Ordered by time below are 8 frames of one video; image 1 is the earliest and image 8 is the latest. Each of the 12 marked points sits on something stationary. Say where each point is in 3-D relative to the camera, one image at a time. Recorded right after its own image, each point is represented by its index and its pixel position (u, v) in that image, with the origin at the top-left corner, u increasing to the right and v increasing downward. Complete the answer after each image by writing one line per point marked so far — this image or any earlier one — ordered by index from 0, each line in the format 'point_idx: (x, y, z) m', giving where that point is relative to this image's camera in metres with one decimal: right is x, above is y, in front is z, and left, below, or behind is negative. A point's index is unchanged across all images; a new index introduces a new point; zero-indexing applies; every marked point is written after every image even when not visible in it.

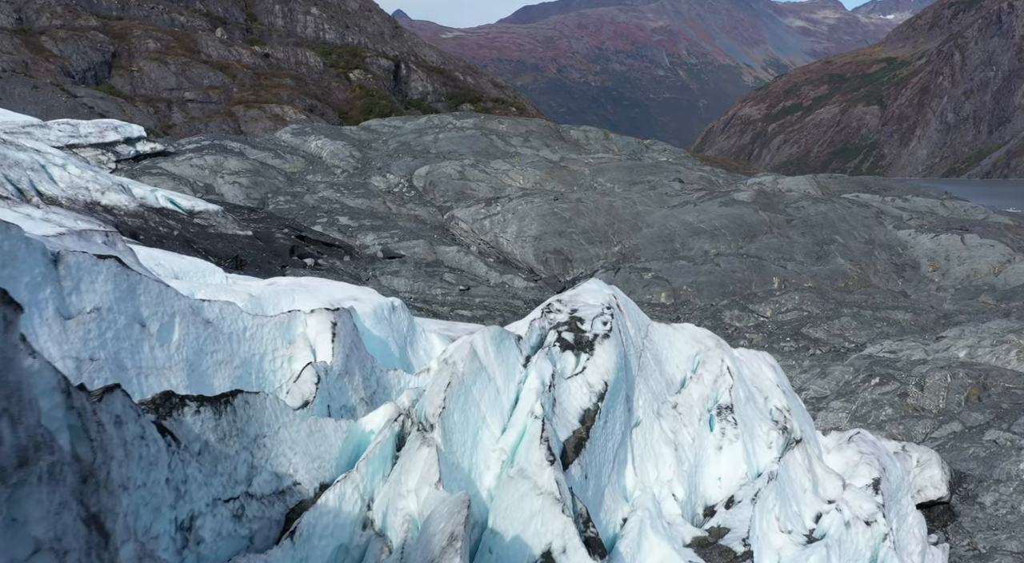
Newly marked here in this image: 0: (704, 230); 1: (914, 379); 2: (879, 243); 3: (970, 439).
0: (+4.3, +1.1, +18.9) m
1: (+5.3, -1.3, +11.1) m
2: (+8.0, +0.8, +18.3) m
3: (+5.3, -1.8, +9.8) m
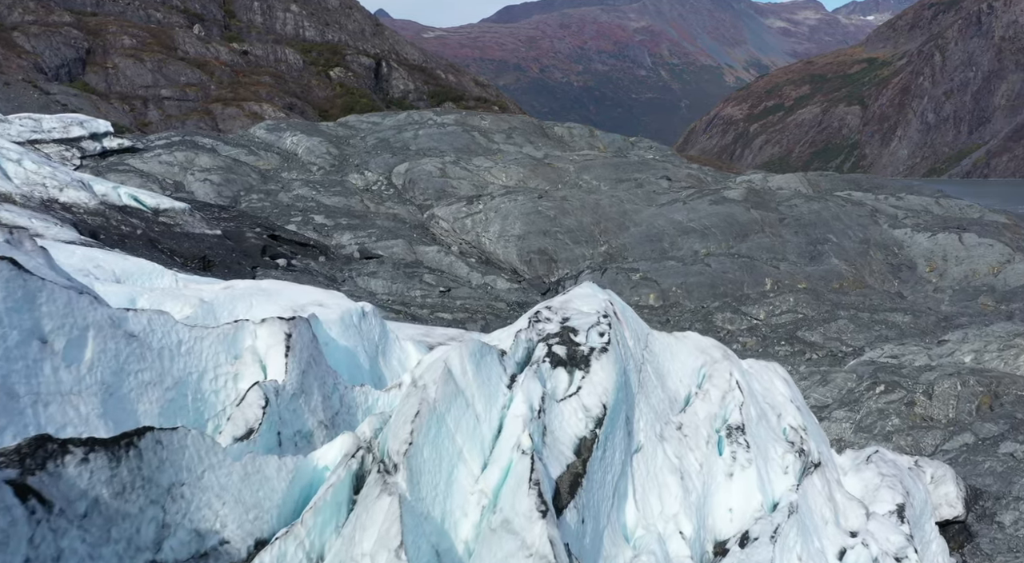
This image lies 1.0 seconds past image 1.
0: (+3.9, +1.1, +18.2) m
1: (+5.1, -1.3, +10.5) m
2: (+7.6, +0.8, +17.7) m
3: (+5.1, -1.9, +9.2) m
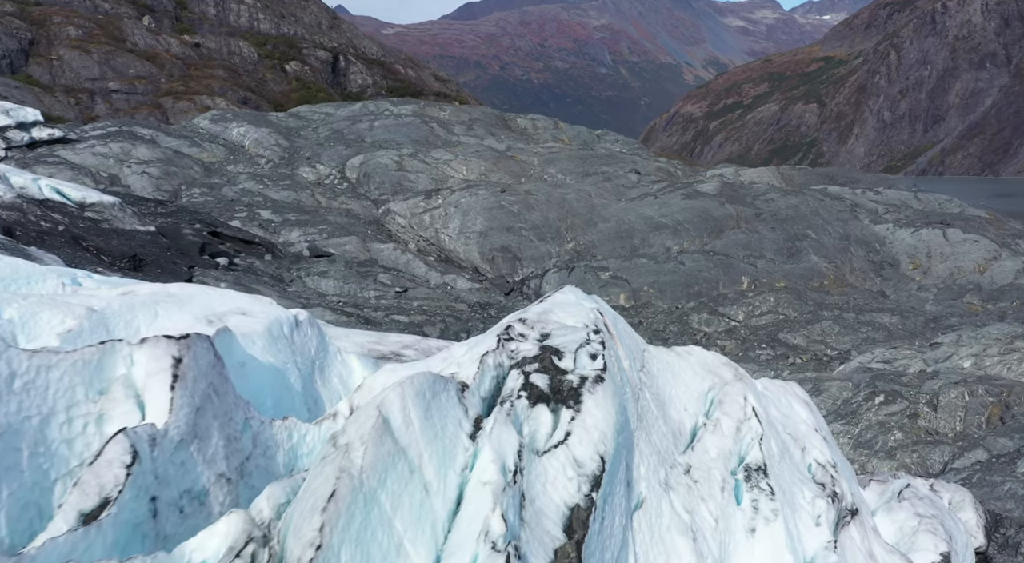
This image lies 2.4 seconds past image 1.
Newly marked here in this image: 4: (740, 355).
0: (+3.1, +1.2, +17.2) m
1: (+4.7, -1.3, +9.5) m
2: (+6.9, +0.8, +16.8) m
3: (+4.7, -1.9, +8.2) m
4: (+3.6, -1.2, +13.4) m
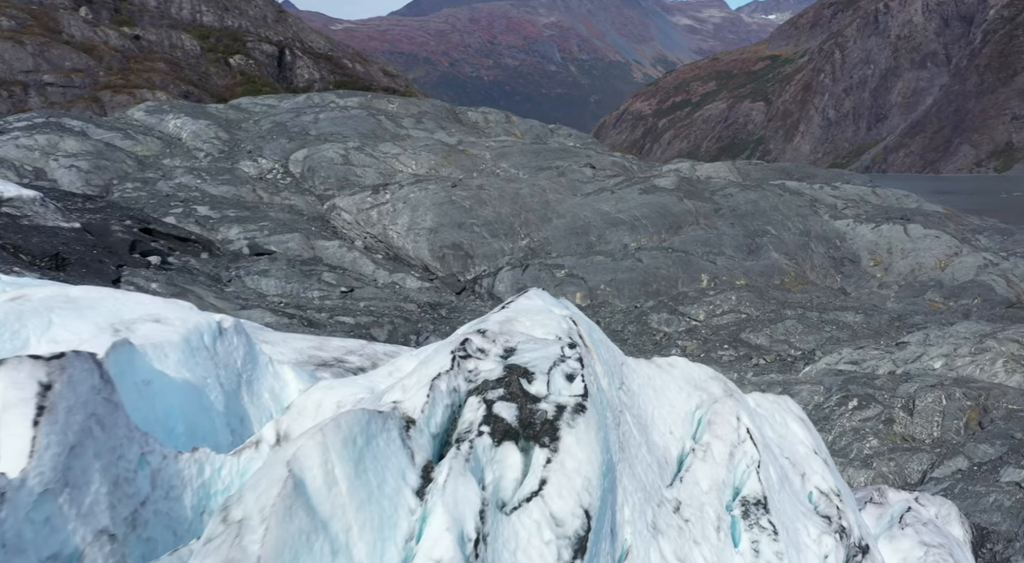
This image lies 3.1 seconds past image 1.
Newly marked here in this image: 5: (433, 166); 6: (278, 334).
0: (+2.2, +1.2, +16.6) m
1: (+4.2, -1.3, +9.0) m
2: (+5.9, +0.9, +16.5) m
3: (+4.3, -1.8, +7.7) m
4: (+2.9, -1.1, +12.9) m
5: (-1.8, +2.7, +19.8) m
6: (-2.8, -0.6, +10.0) m
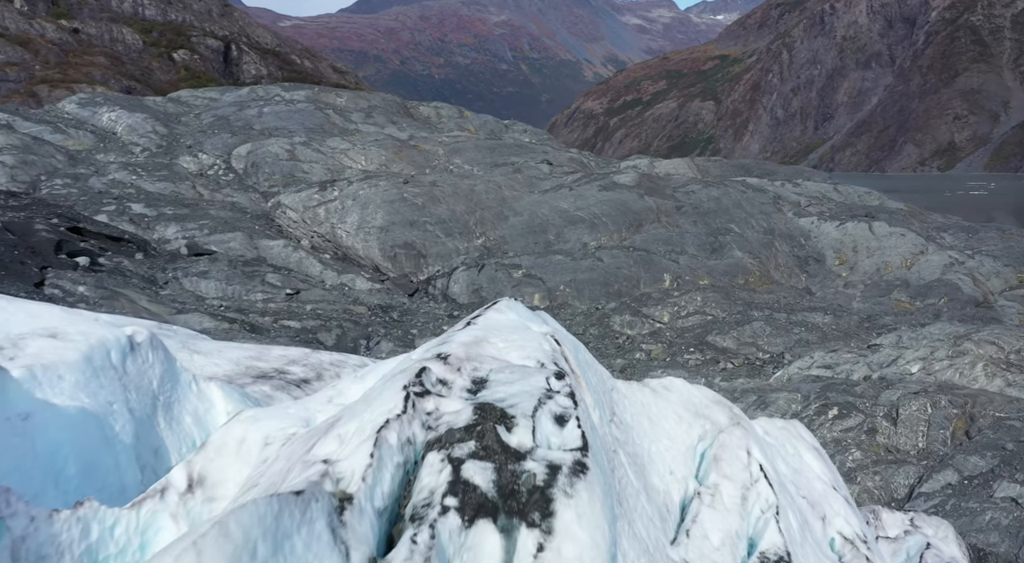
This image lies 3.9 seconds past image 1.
0: (+1.3, +1.2, +16.0) m
1: (+3.7, -1.3, +8.5) m
2: (+5.1, +0.9, +16.0) m
3: (+4.0, -1.8, +7.2) m
4: (+2.3, -1.1, +12.3) m
5: (-2.9, +2.7, +18.9) m
6: (-3.2, -0.7, +9.1) m
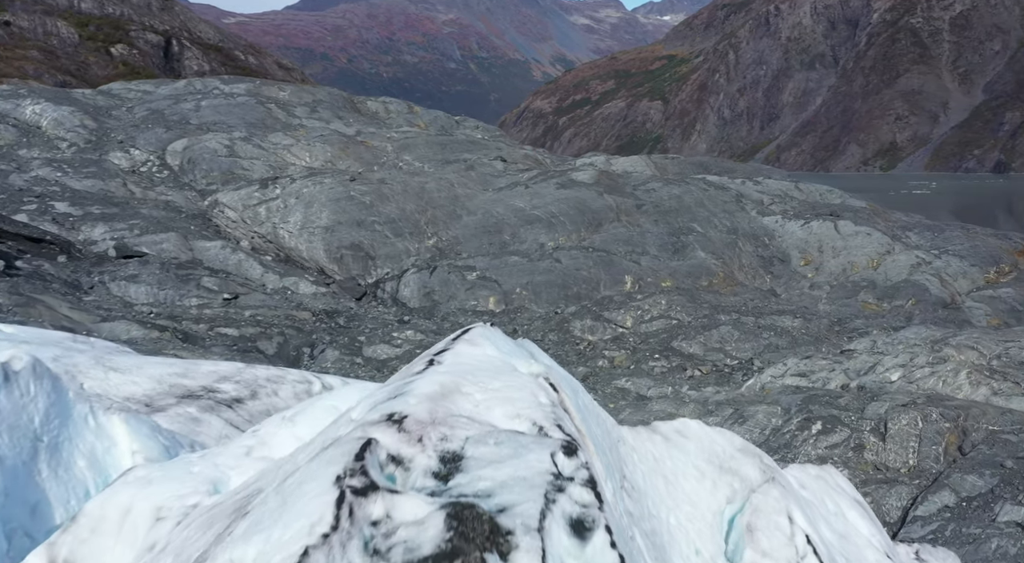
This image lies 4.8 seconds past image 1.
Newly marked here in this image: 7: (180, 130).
0: (+0.5, +1.1, +15.2) m
1: (+3.4, -1.3, +7.9) m
2: (+4.2, +0.9, +15.5) m
3: (+3.7, -1.9, +6.7) m
4: (+1.6, -1.2, +11.6) m
5: (-3.9, +2.6, +17.9) m
6: (-3.7, -0.8, +8.1) m
7: (-7.2, +3.3, +18.1) m
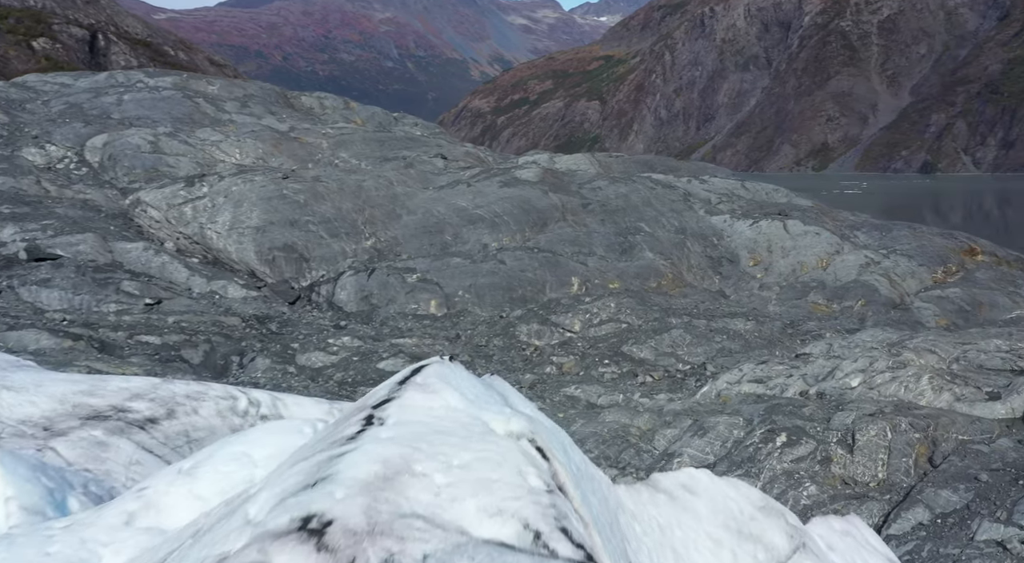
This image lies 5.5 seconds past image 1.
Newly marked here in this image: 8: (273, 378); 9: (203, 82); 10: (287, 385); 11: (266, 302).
0: (-0.5, +1.1, +14.6) m
1: (+2.9, -1.3, +7.5) m
2: (+3.2, +0.9, +15.1) m
3: (+3.3, -1.9, +6.3) m
4: (+0.9, -1.2, +11.0) m
5: (-5.1, +2.6, +16.9) m
6: (-4.1, -0.8, +7.2) m
7: (-8.4, +3.2, +16.9) m
8: (-3.0, -1.2, +10.7) m
9: (-7.4, +4.8, +20.1) m
10: (-2.8, -1.3, +10.6) m
11: (-3.7, -0.3, +12.7) m
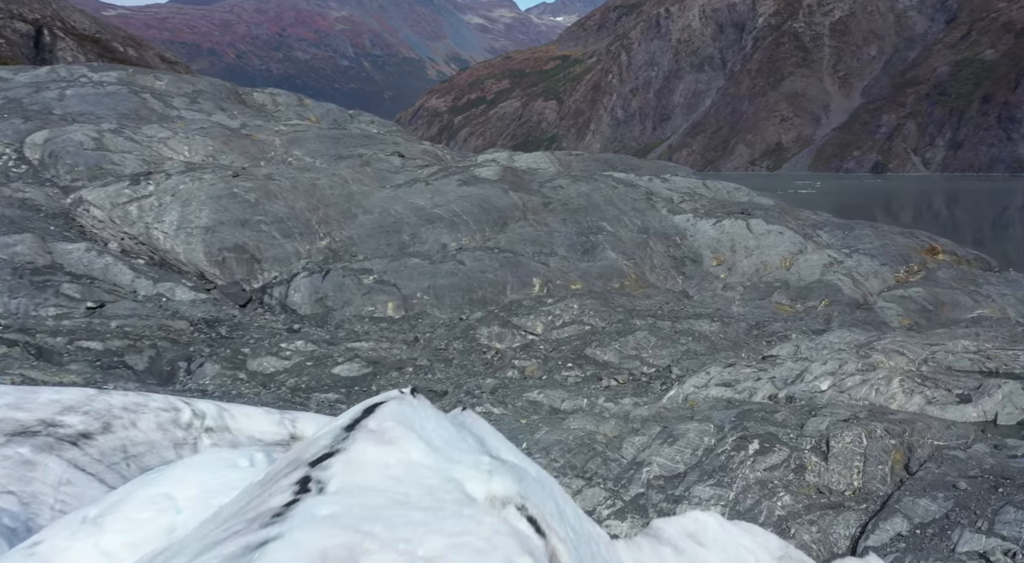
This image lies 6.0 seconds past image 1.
0: (-1.2, +1.1, +14.1) m
1: (+2.6, -1.4, +7.3) m
2: (+2.5, +0.9, +14.9) m
3: (+3.0, -1.9, +6.1) m
4: (+0.4, -1.2, +10.7) m
5: (-5.9, +2.5, +16.3) m
6: (-4.4, -0.9, +6.6) m
7: (-9.2, +3.1, +16.1) m
8: (-3.5, -1.3, +10.2) m
9: (-8.4, +4.8, +19.3) m
10: (-3.3, -1.3, +10.0) m
11: (-4.3, -0.4, +12.1) m
